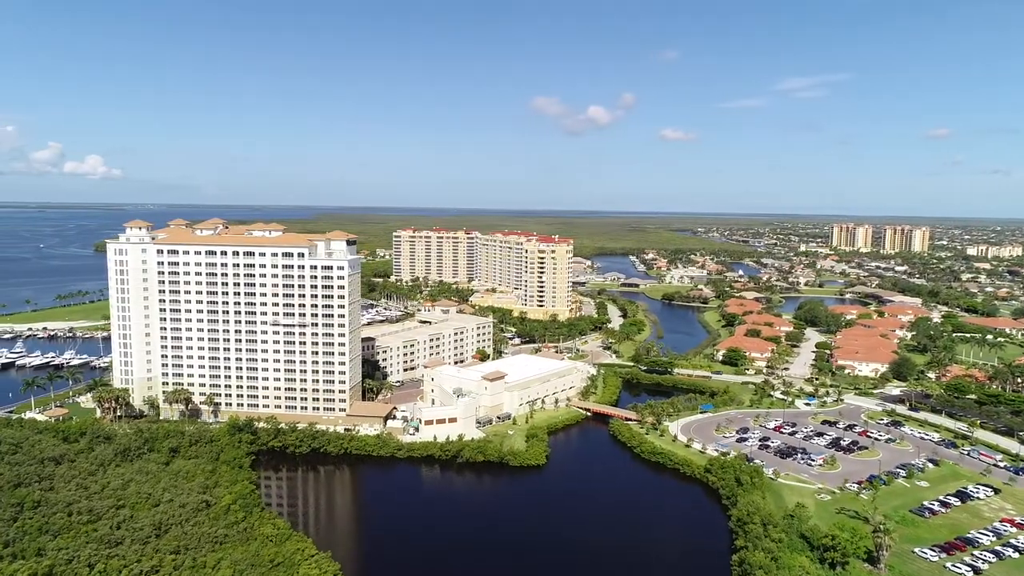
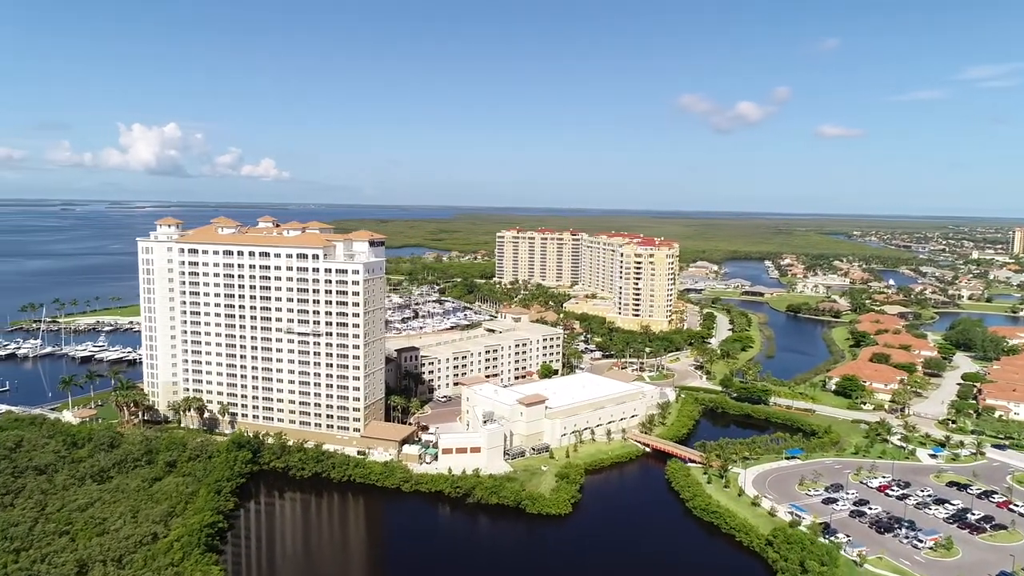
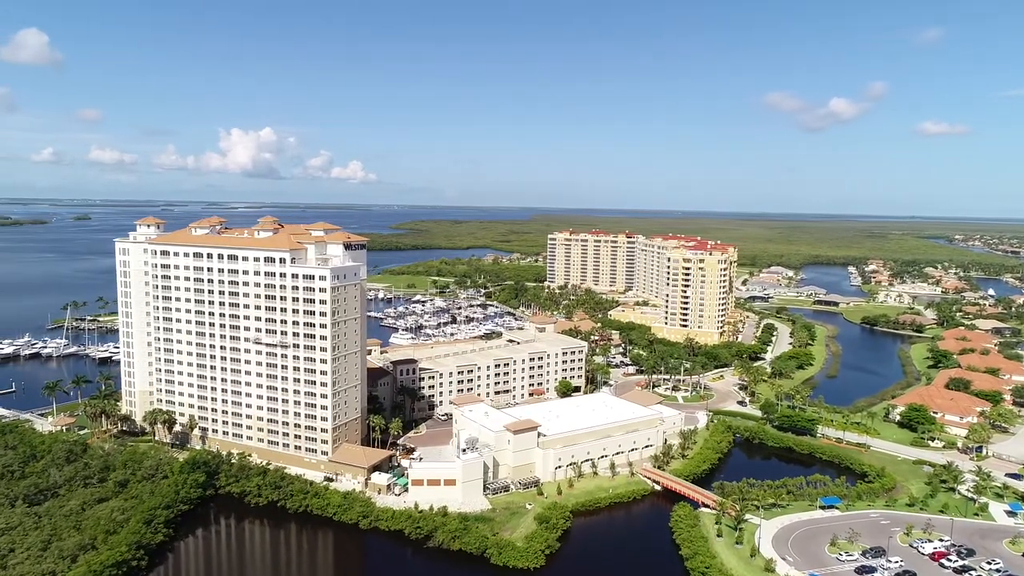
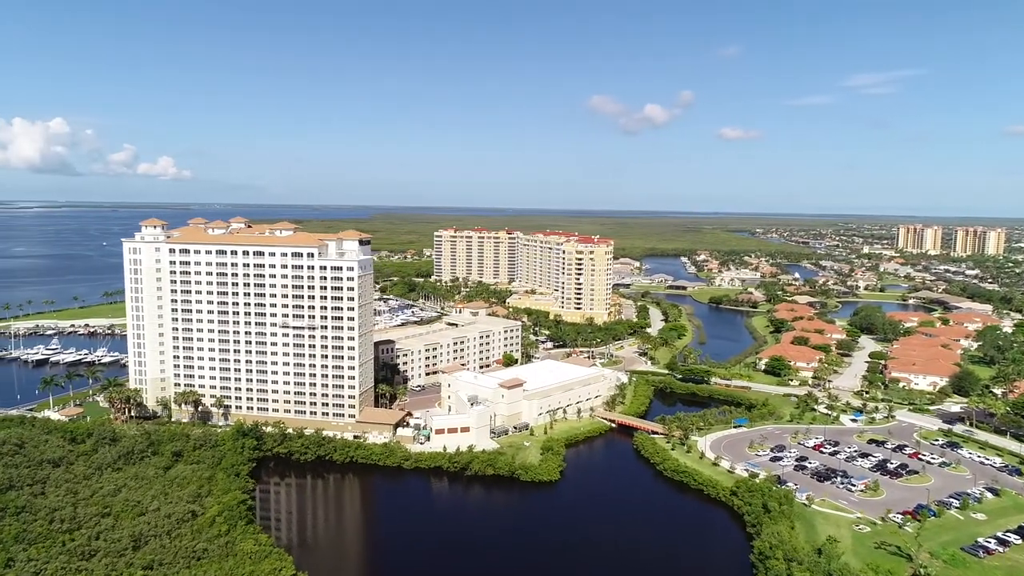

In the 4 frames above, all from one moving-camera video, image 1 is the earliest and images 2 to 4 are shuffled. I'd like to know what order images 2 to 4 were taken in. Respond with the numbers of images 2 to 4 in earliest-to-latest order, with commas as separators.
4, 2, 3
